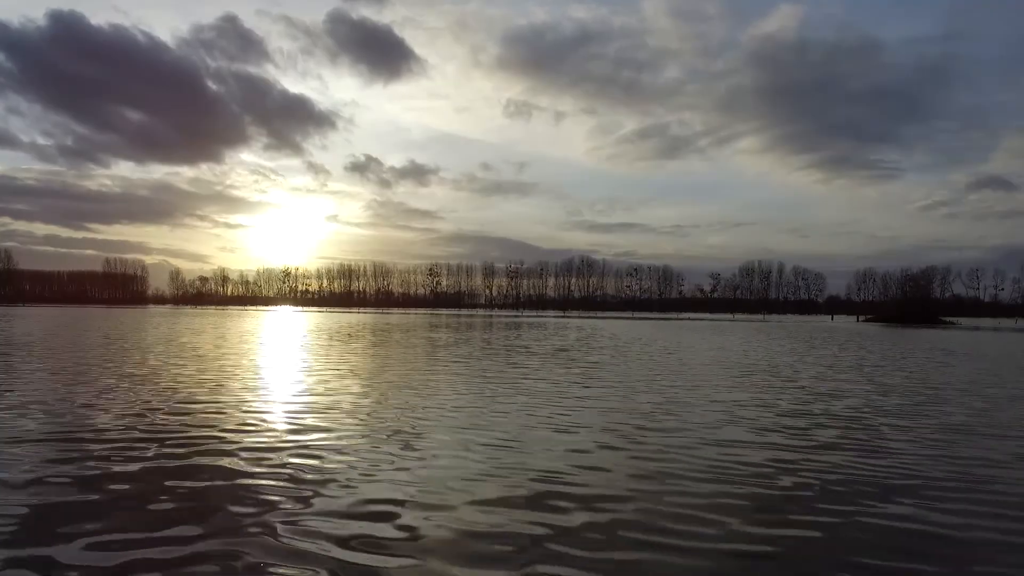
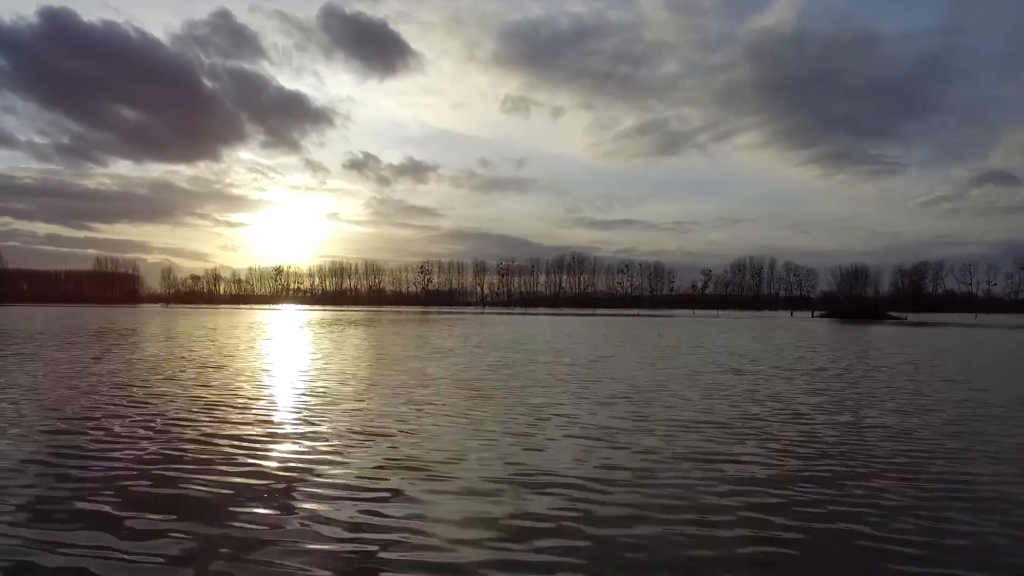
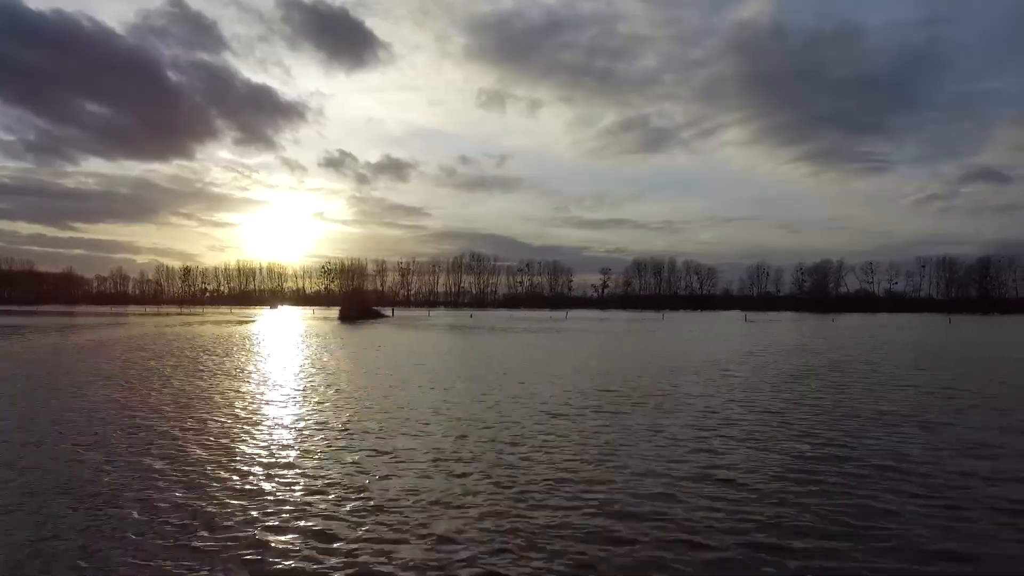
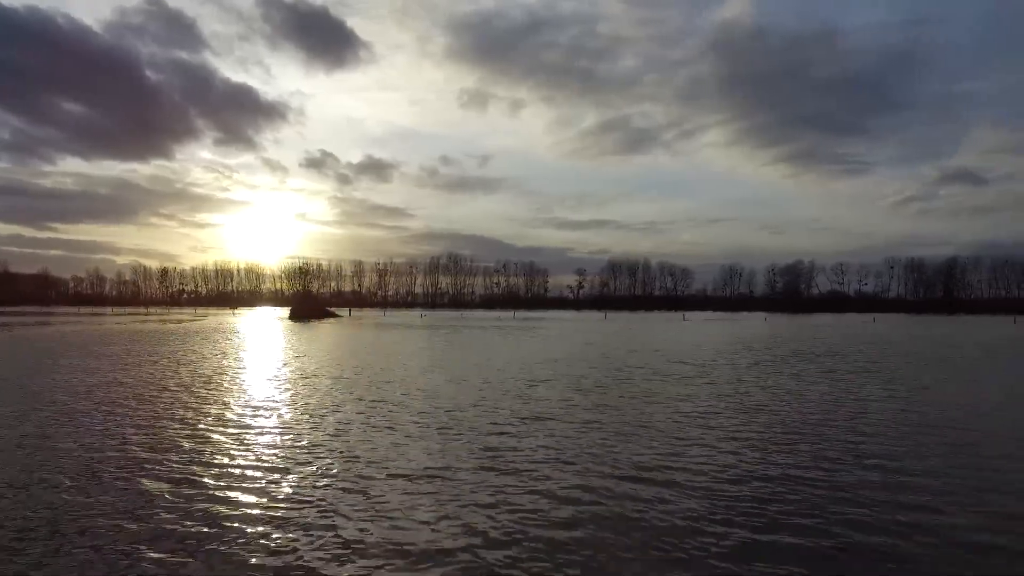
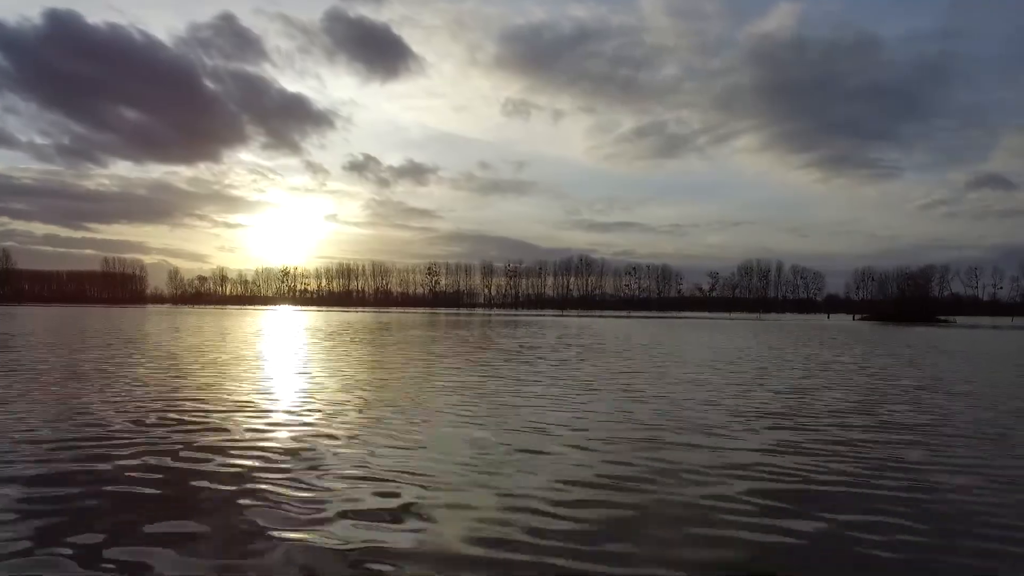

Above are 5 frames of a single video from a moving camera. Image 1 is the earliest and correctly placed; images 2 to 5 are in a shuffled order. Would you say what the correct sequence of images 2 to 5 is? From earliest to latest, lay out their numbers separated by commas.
5, 2, 3, 4
